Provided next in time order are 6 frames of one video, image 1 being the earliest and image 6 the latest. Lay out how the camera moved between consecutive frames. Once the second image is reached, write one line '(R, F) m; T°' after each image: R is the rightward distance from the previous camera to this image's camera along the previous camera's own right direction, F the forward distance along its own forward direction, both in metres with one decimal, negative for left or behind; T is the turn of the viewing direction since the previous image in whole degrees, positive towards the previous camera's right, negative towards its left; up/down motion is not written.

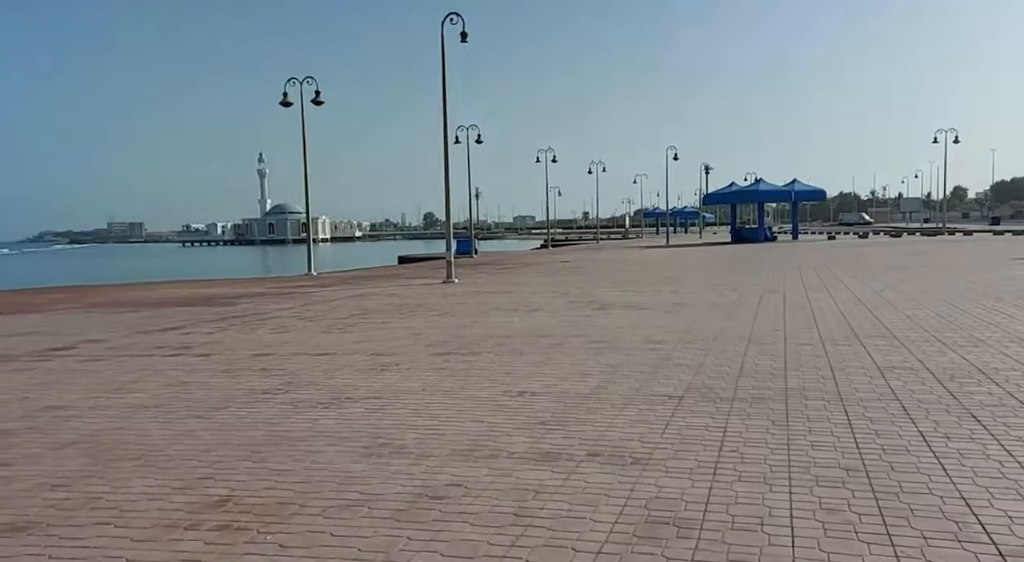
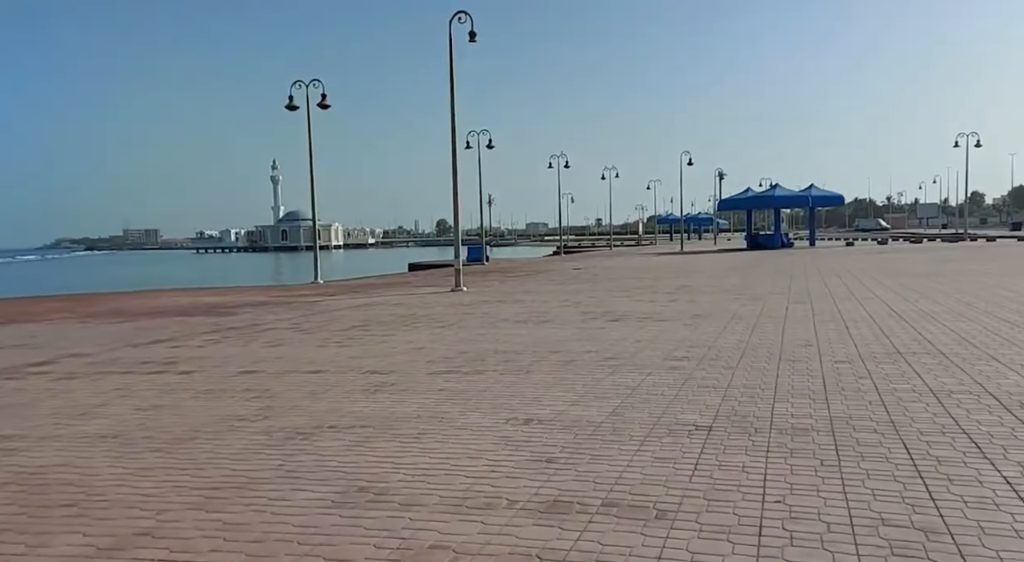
(+0.1, +1.0) m; -1°
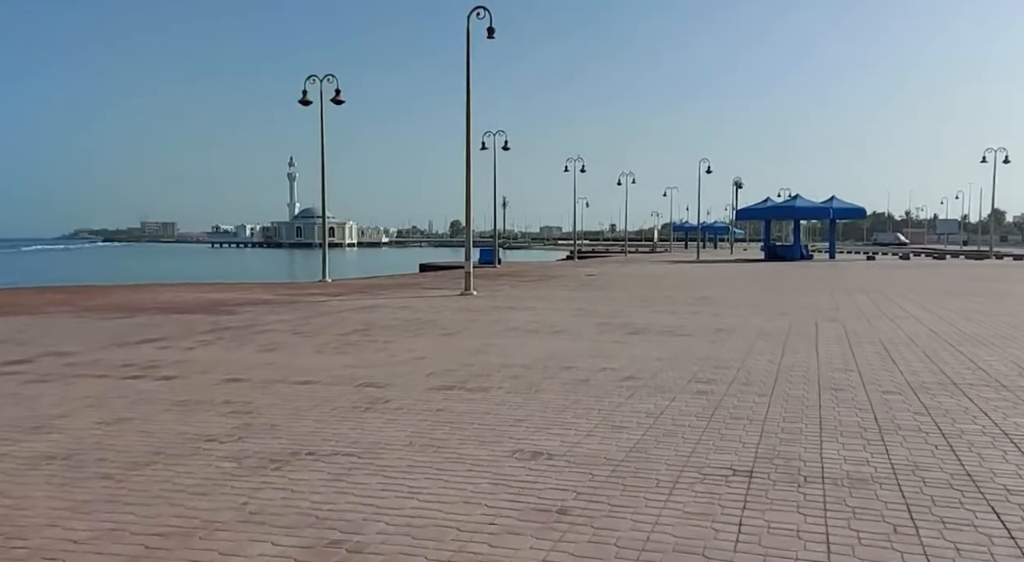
(0.0, +1.0) m; -1°
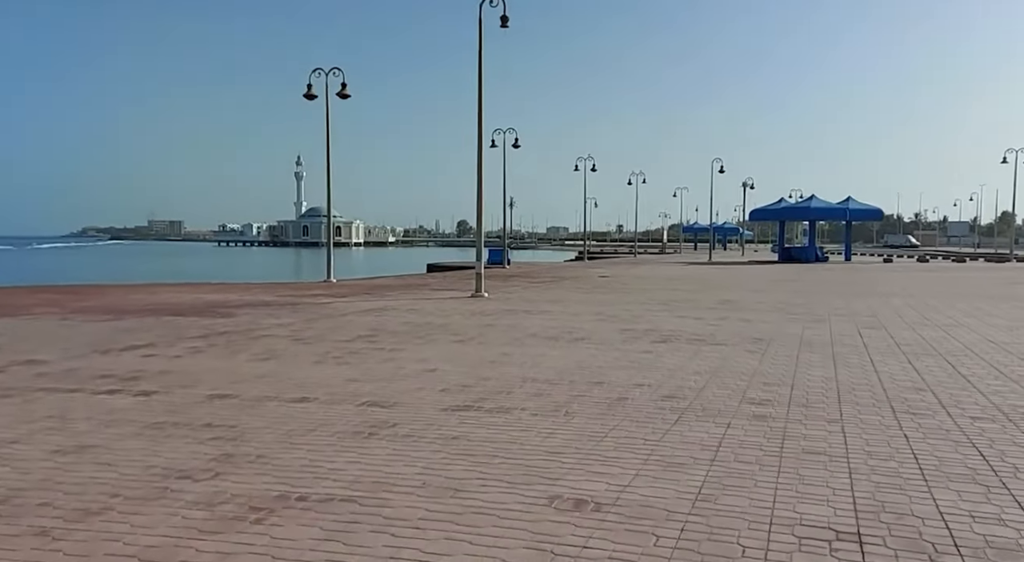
(-0.2, +1.2) m; 0°
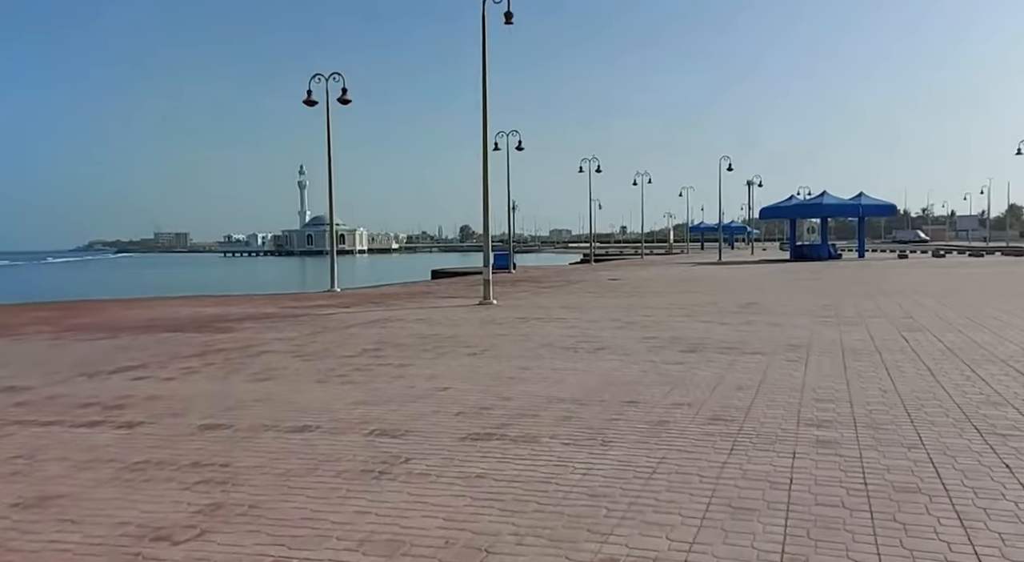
(-0.2, +0.9) m; 0°
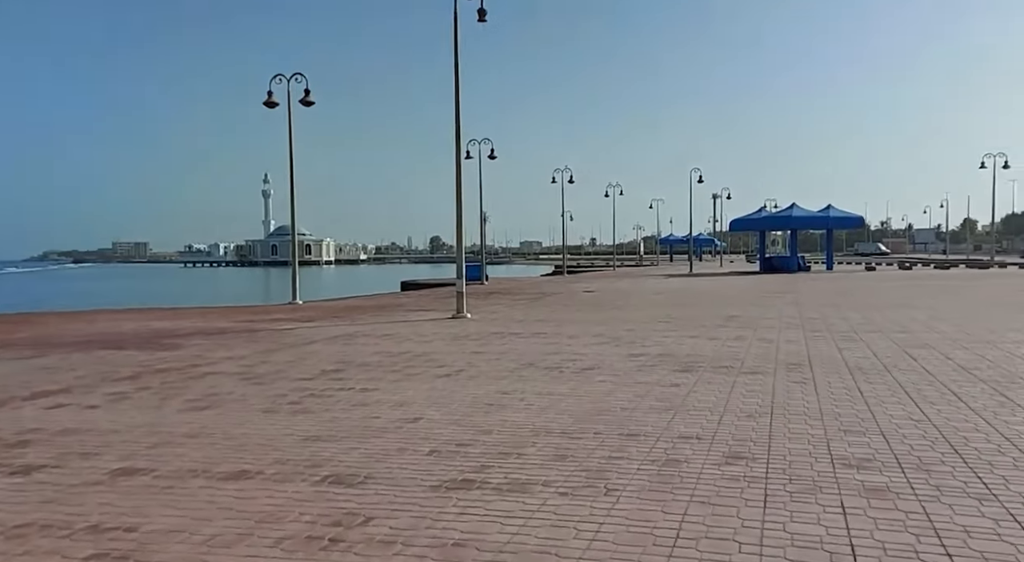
(-0.1, +1.3) m; +2°
